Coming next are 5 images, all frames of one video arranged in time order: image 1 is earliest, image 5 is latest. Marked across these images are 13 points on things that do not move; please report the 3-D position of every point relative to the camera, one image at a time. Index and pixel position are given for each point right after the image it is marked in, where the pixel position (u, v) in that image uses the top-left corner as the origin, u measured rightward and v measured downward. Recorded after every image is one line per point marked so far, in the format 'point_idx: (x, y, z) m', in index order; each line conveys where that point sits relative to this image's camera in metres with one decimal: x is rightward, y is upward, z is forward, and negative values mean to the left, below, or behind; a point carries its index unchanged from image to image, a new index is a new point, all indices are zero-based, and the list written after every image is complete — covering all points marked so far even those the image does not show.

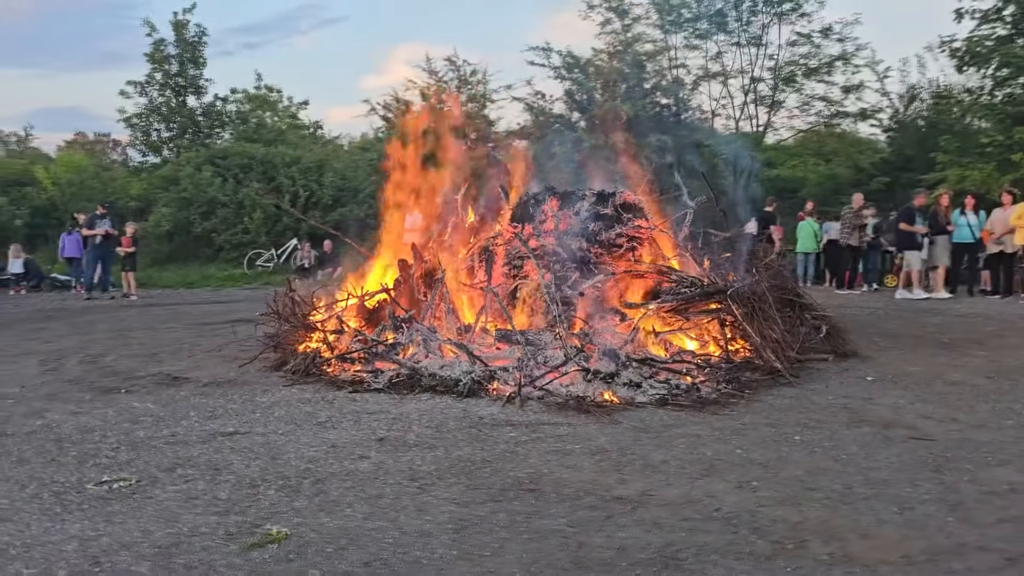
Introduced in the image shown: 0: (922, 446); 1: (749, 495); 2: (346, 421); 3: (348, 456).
0: (+2.0, -0.8, +4.1) m
1: (+1.0, -0.9, +3.5) m
2: (-1.0, -0.8, +4.9) m
3: (-0.8, -0.8, +4.2) m
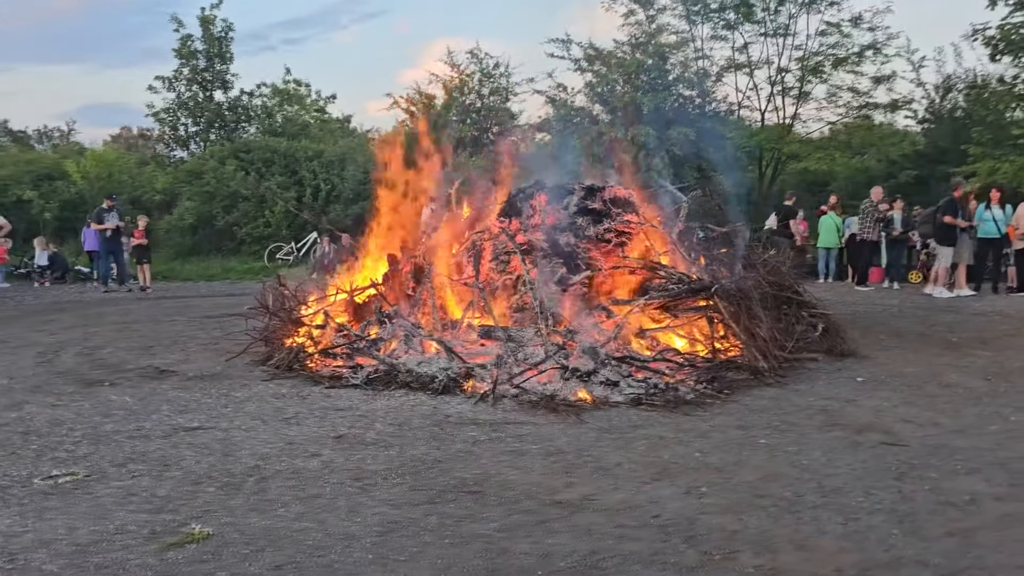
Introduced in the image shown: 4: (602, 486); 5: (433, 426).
0: (+1.8, -0.8, +4.0) m
1: (+0.7, -0.8, +3.3) m
2: (-1.2, -0.7, +4.9) m
3: (-1.0, -0.8, +4.1) m
4: (+0.4, -0.8, +3.6) m
5: (-0.4, -0.8, +4.6) m
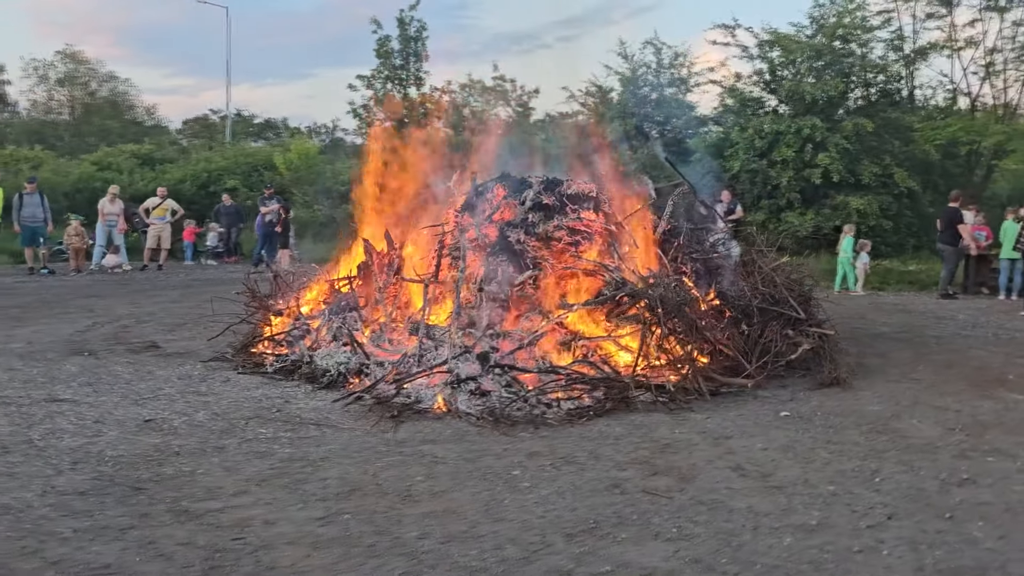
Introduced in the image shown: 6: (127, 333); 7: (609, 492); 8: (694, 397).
0: (+0.5, -0.8, +3.3) m
1: (-0.7, -0.9, +3.0) m
2: (-2.1, -0.7, +5.0) m
3: (-2.2, -0.7, +4.3) m
4: (-1.0, -0.8, +3.3) m
5: (-1.4, -0.7, +4.6) m
6: (-3.5, -0.4, +7.7) m
7: (+0.4, -0.8, +3.4) m
8: (+1.1, -0.7, +5.1) m
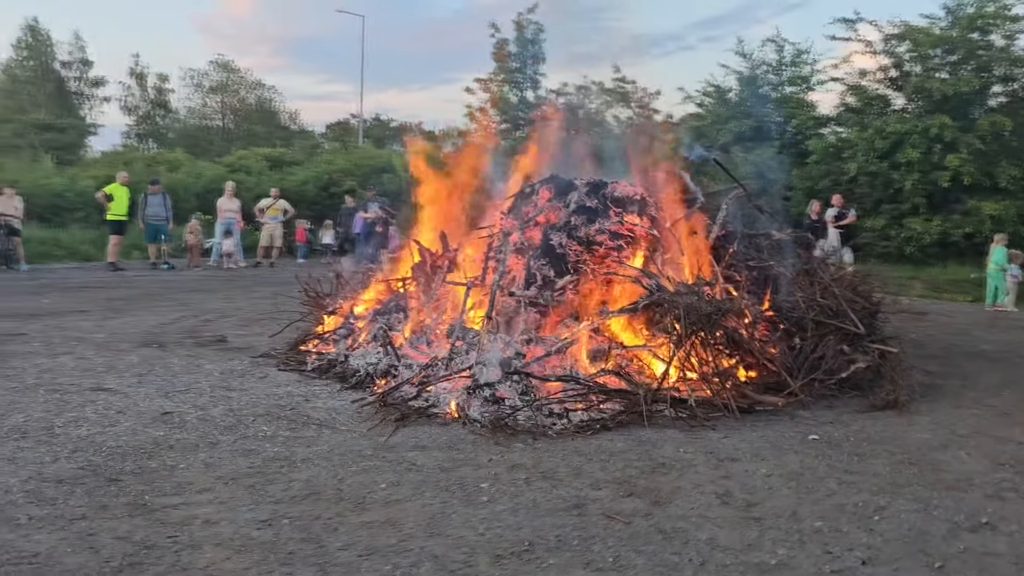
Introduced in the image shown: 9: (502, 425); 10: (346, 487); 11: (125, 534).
0: (+0.3, -0.9, +3.1) m
1: (-1.0, -0.9, +3.0) m
2: (-2.0, -0.6, +5.2) m
3: (-2.2, -0.7, +4.5) m
4: (-1.2, -0.8, +3.3) m
5: (-1.4, -0.7, +4.6) m
6: (-2.9, -0.4, +8.0) m
7: (+0.2, -0.8, +3.2) m
8: (+1.2, -0.7, +4.8) m
9: (0.0, -0.7, +4.5) m
10: (-0.7, -0.8, +3.4) m
11: (-1.3, -0.9, +2.9) m
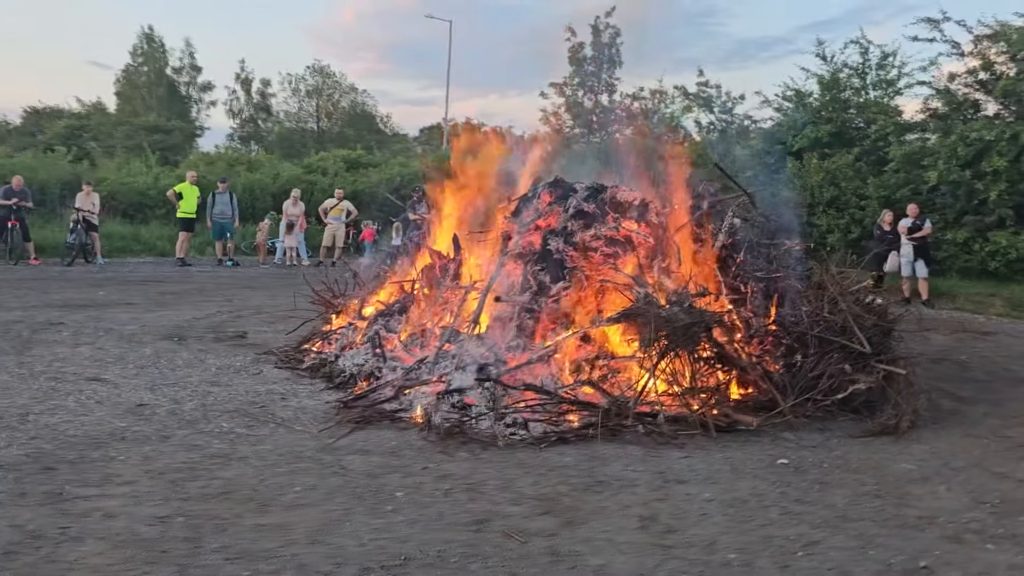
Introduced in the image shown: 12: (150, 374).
0: (-0.1, -0.9, +2.9) m
1: (-1.3, -0.8, +3.0) m
2: (-2.1, -0.6, +5.3) m
3: (-2.4, -0.7, +4.6) m
4: (-1.5, -0.8, +3.4) m
5: (-1.6, -0.7, +4.7) m
6: (-2.7, -0.3, +8.2) m
7: (-0.1, -0.9, +3.1) m
8: (+1.0, -0.8, +4.5) m
9: (-0.3, -0.8, +4.3) m
10: (-1.0, -0.8, +3.4) m
11: (-1.7, -0.8, +3.0) m
12: (-2.4, -0.6, +5.7) m
